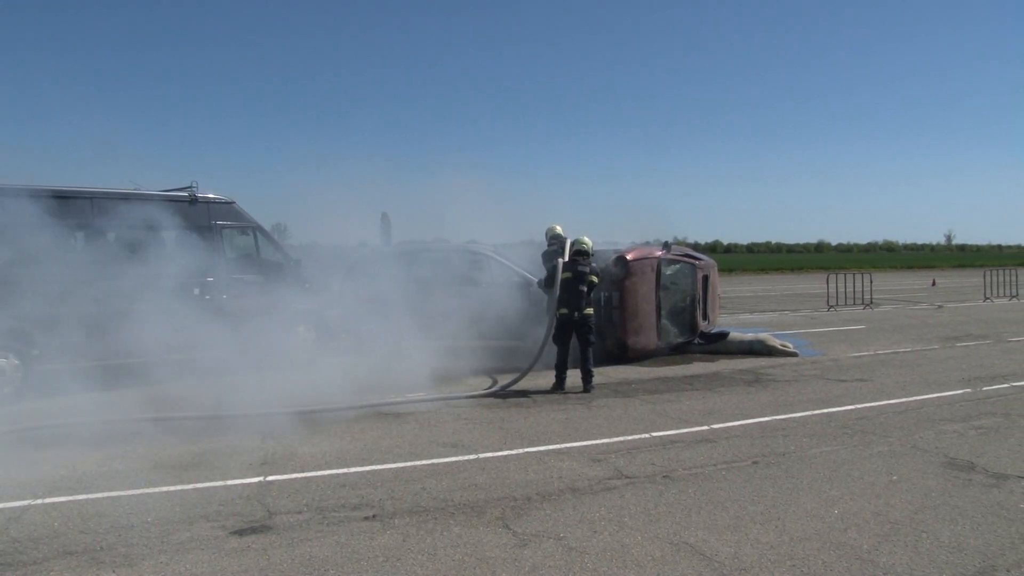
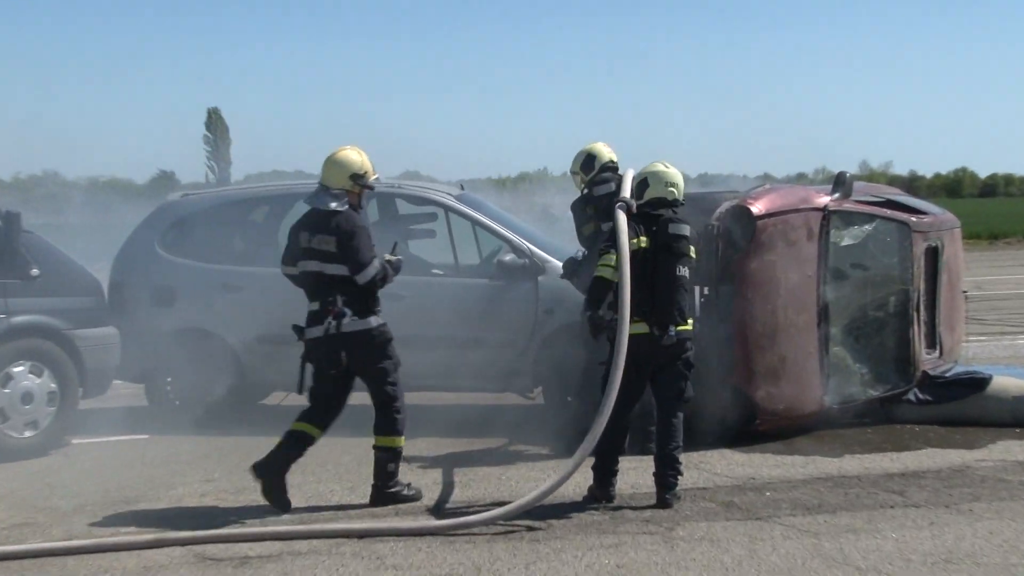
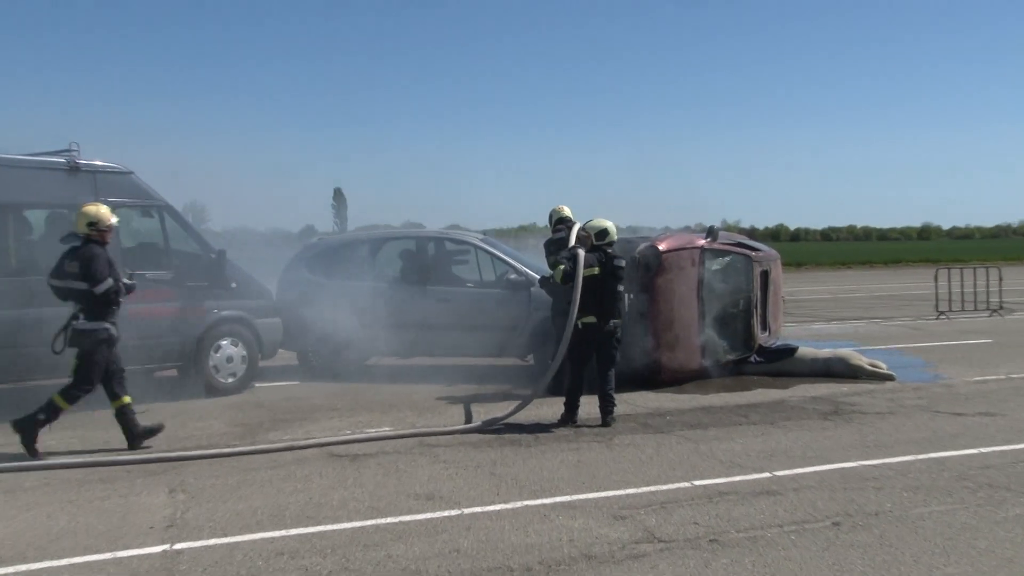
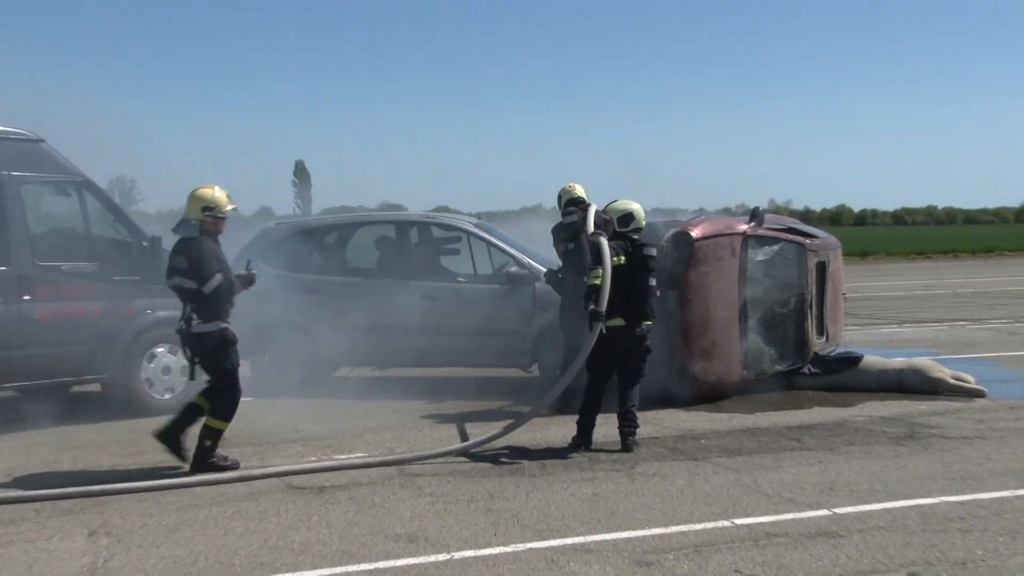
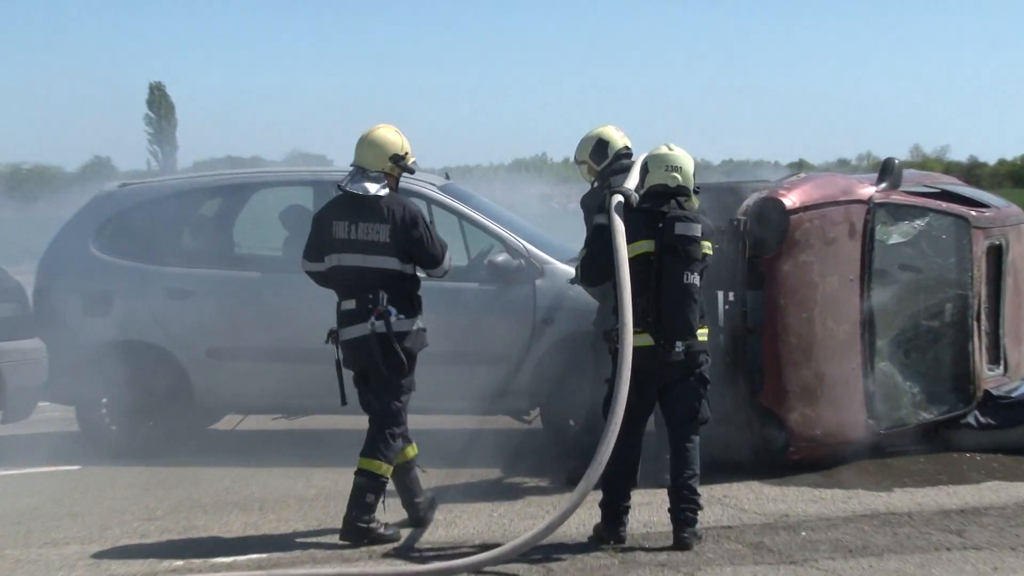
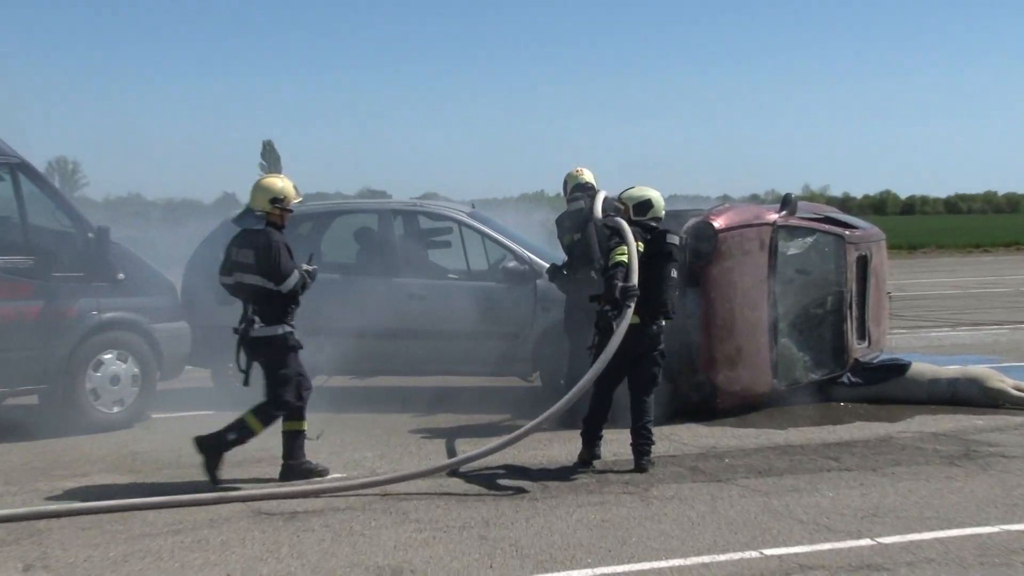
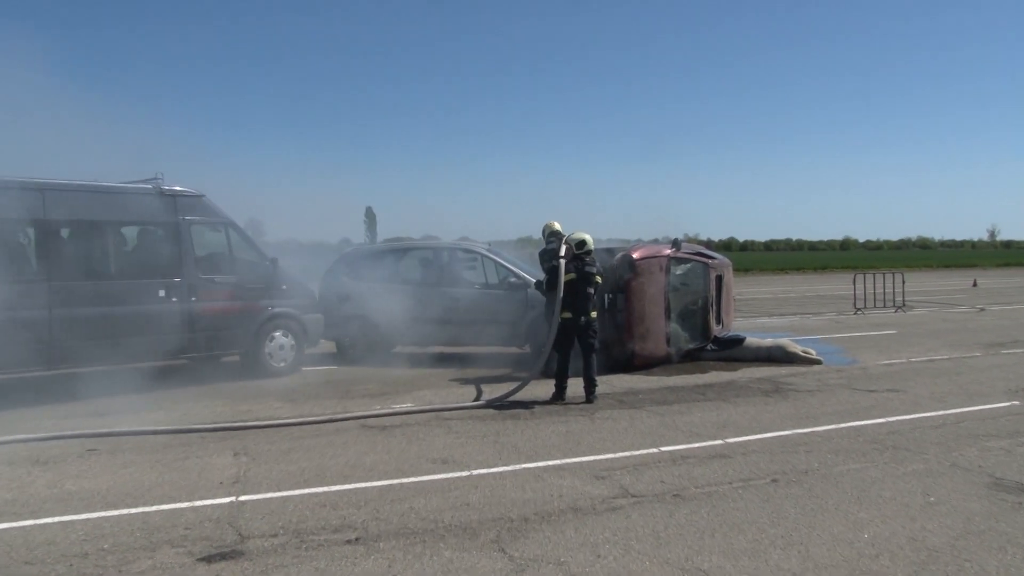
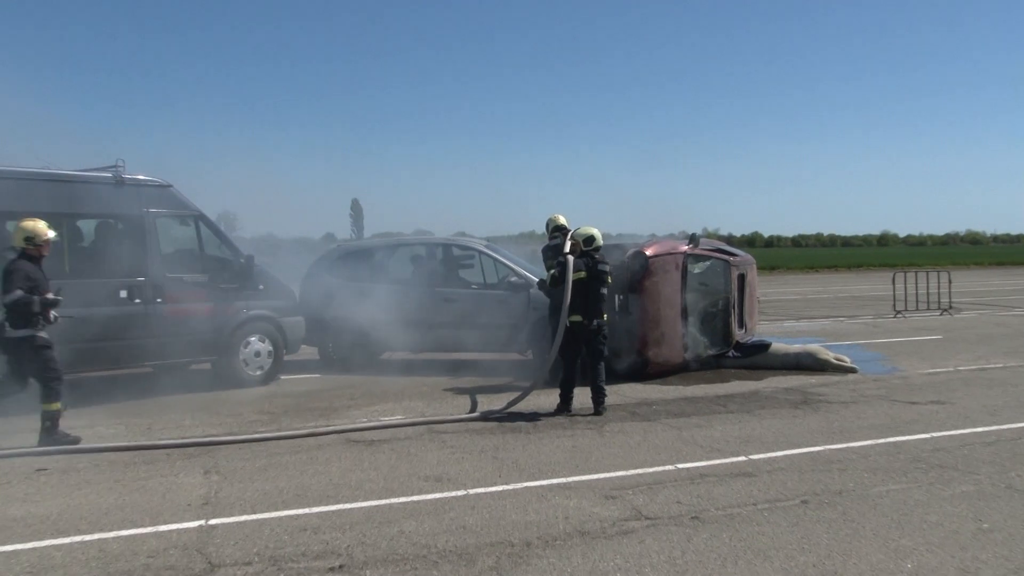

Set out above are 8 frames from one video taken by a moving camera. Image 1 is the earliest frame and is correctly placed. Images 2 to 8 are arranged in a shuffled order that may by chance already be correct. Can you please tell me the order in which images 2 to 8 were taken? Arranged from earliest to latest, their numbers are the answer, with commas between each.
7, 8, 3, 4, 6, 2, 5
